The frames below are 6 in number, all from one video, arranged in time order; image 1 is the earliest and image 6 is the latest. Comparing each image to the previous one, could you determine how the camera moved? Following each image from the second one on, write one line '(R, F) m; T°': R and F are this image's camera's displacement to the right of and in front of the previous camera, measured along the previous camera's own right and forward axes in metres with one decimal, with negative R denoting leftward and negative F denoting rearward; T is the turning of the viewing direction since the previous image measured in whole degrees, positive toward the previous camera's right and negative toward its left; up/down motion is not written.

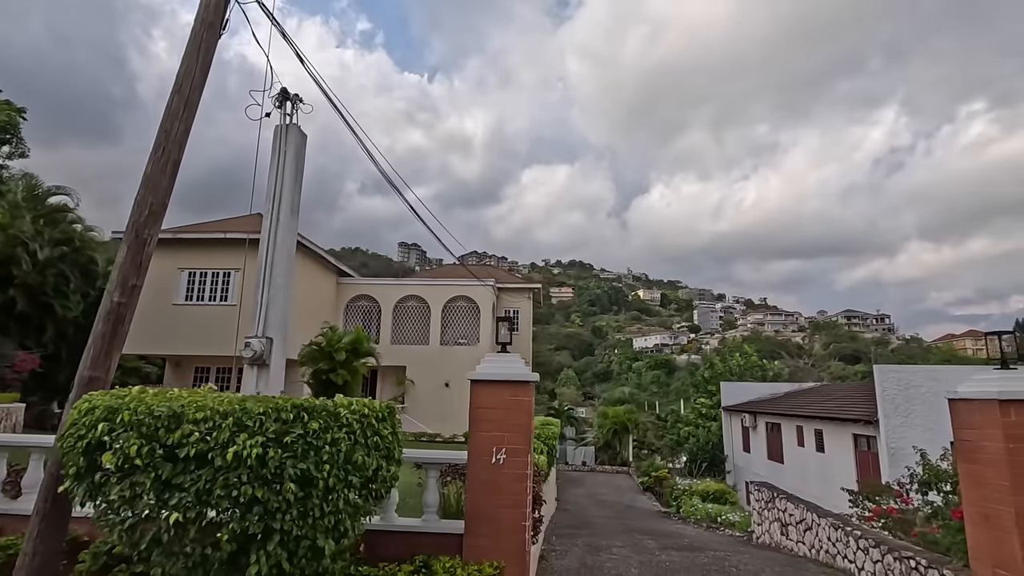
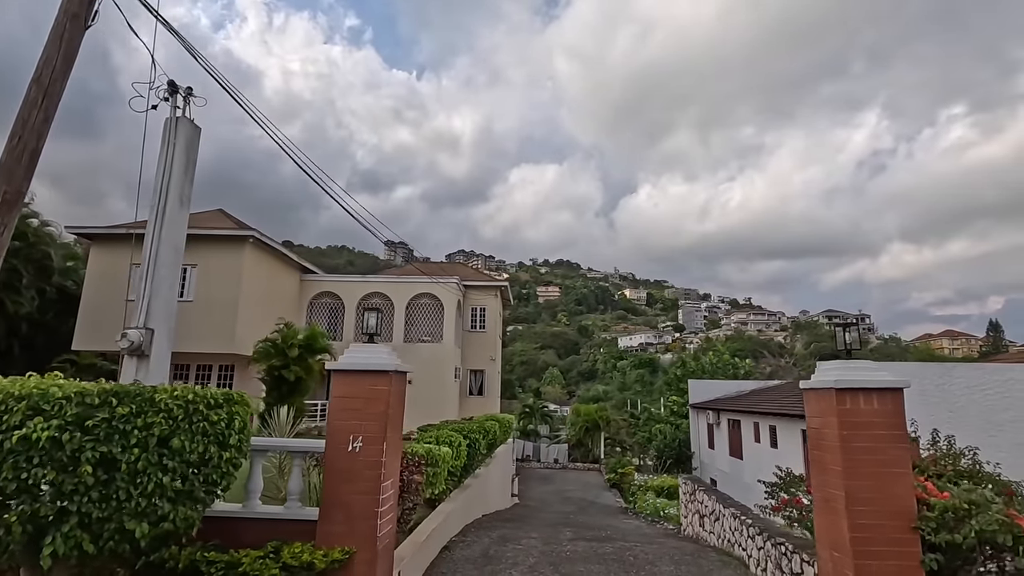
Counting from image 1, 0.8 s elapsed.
(+0.8, -0.1) m; +1°
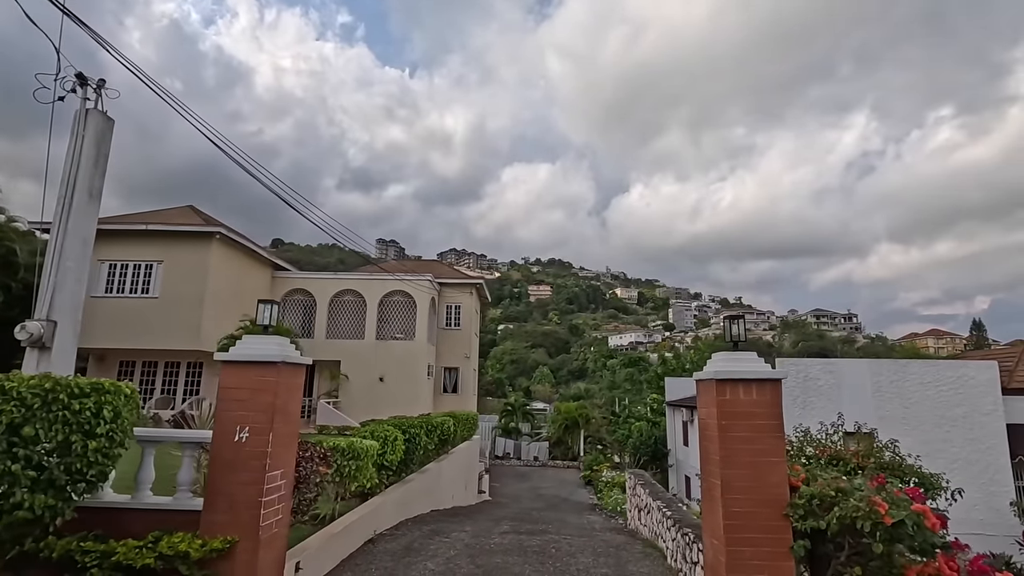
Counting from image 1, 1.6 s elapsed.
(+0.7, 0.0) m; +1°
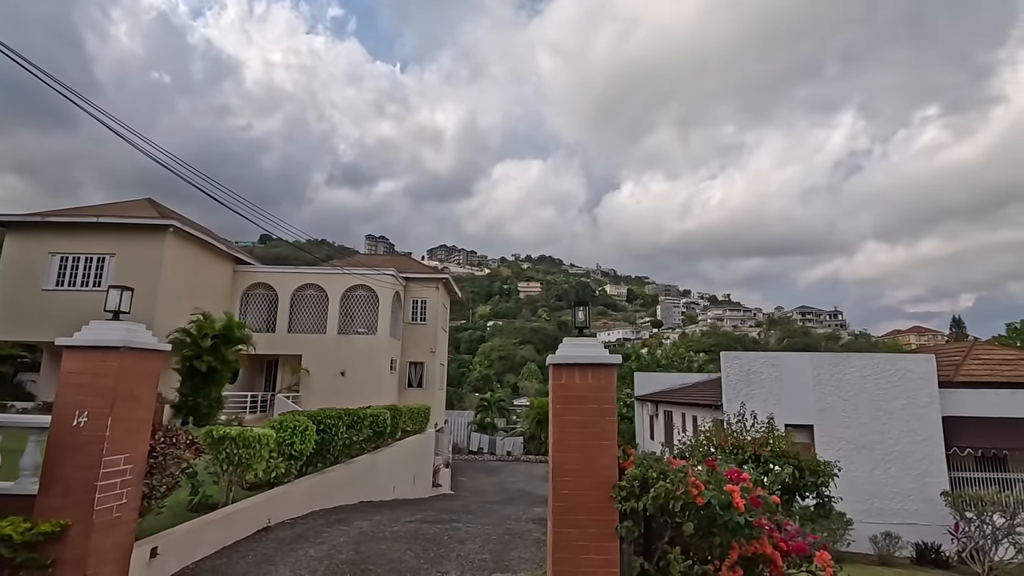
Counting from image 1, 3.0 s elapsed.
(+0.9, 0.0) m; +1°
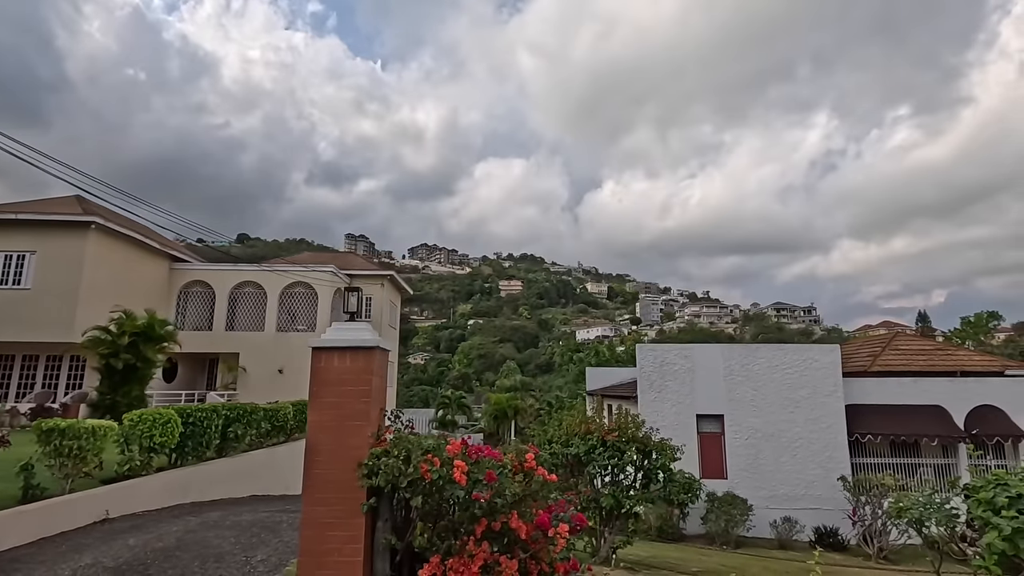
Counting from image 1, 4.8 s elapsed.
(+1.4, -0.1) m; +2°
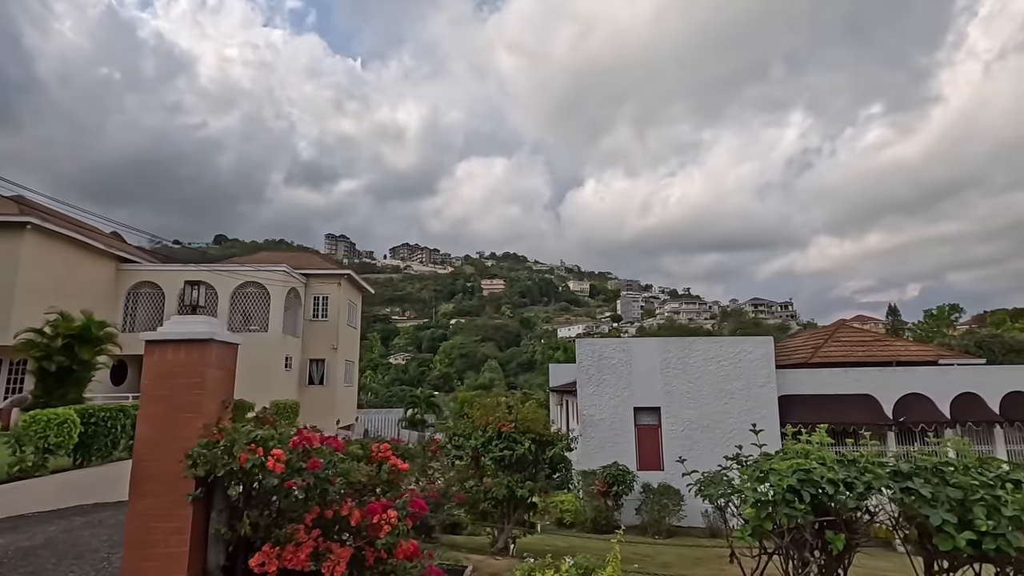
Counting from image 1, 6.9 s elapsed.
(+1.0, -0.1) m; +2°
